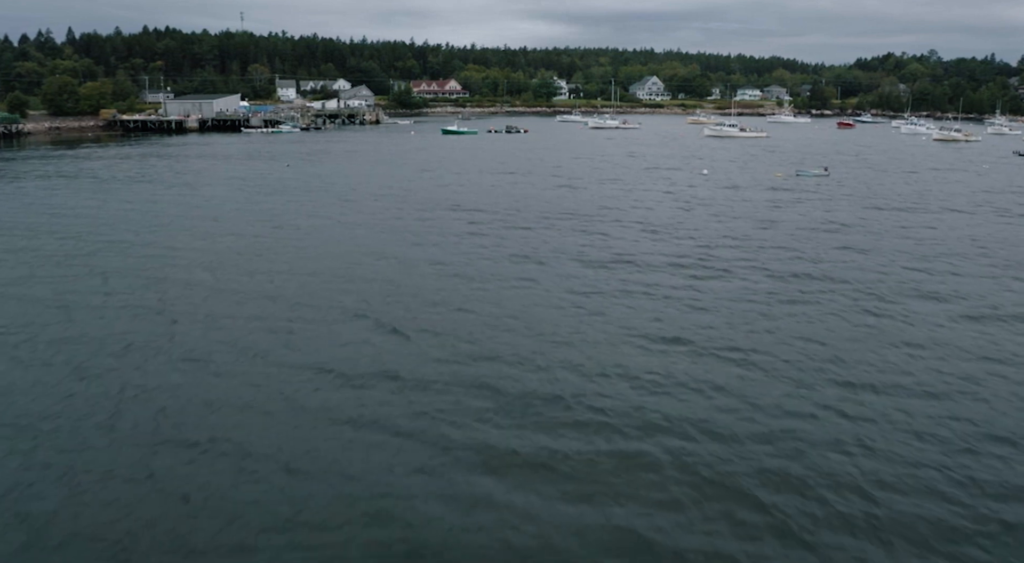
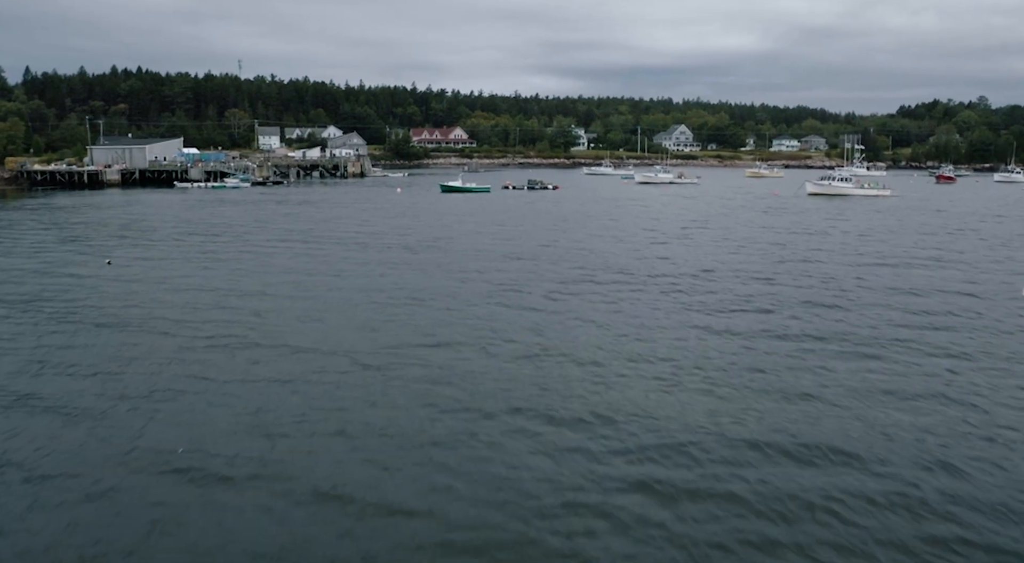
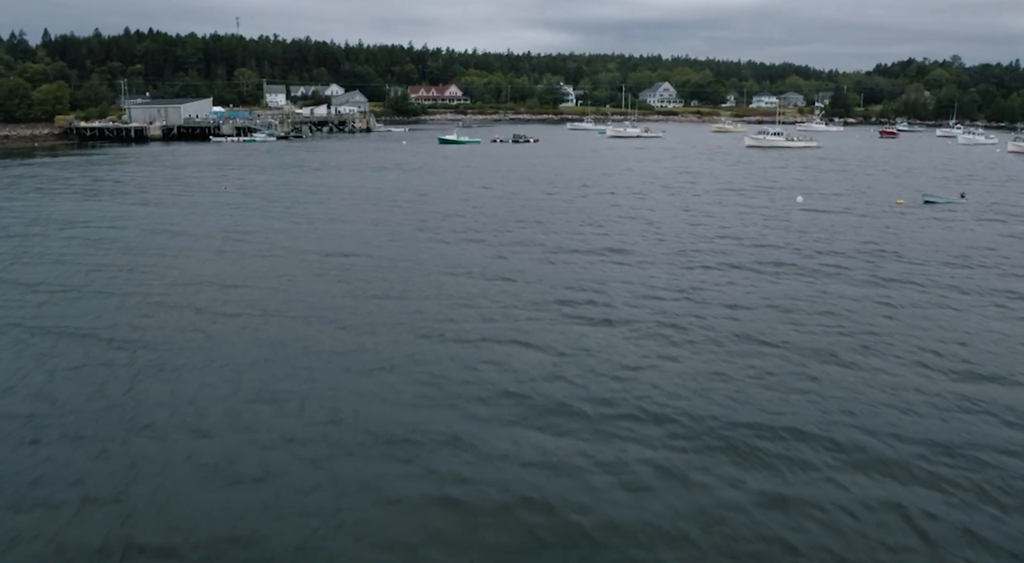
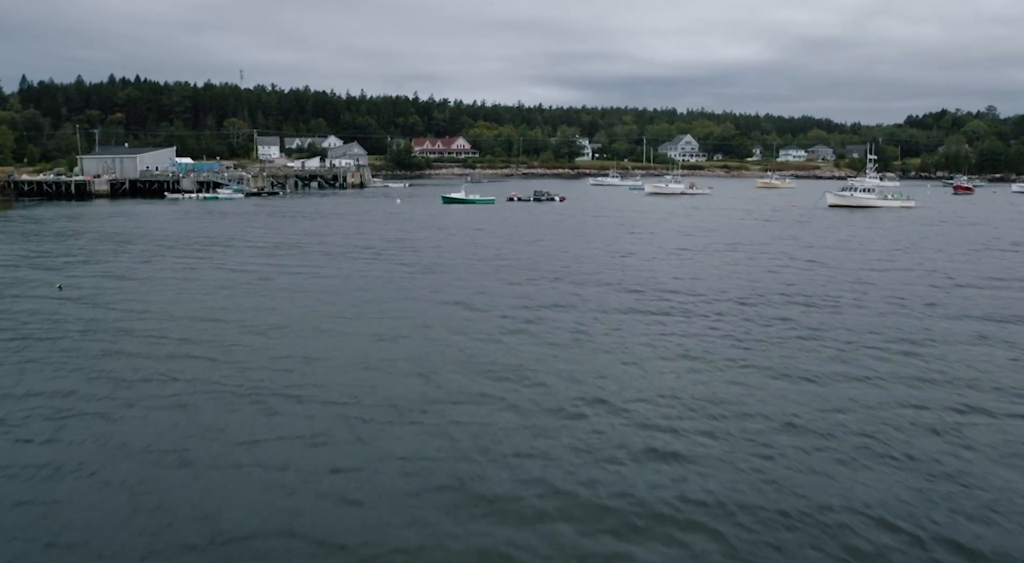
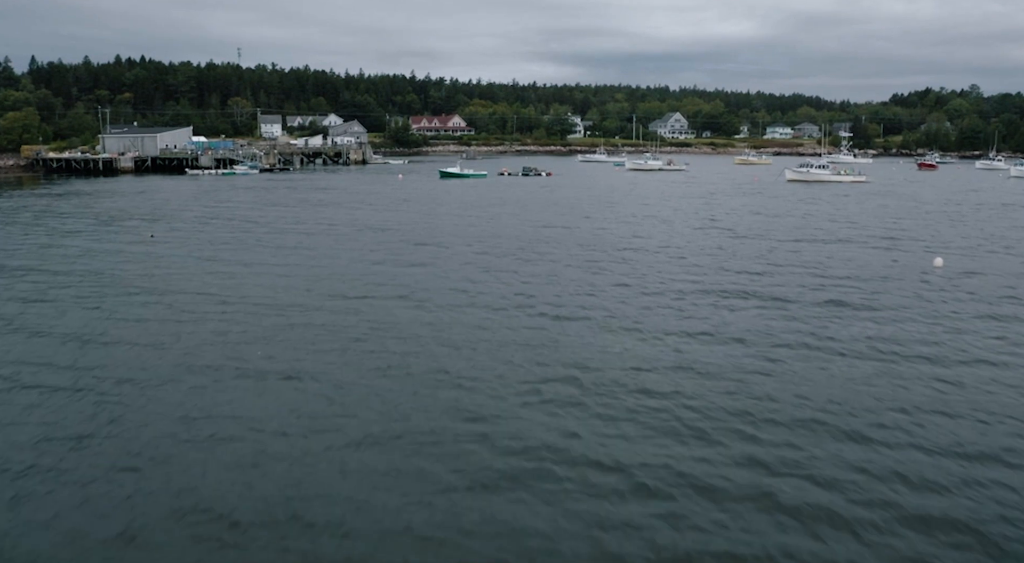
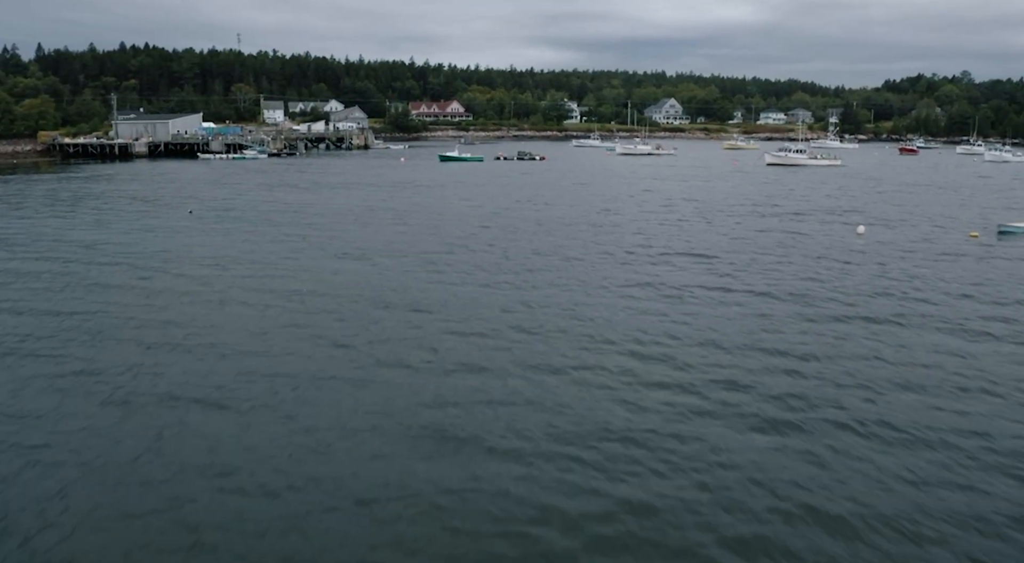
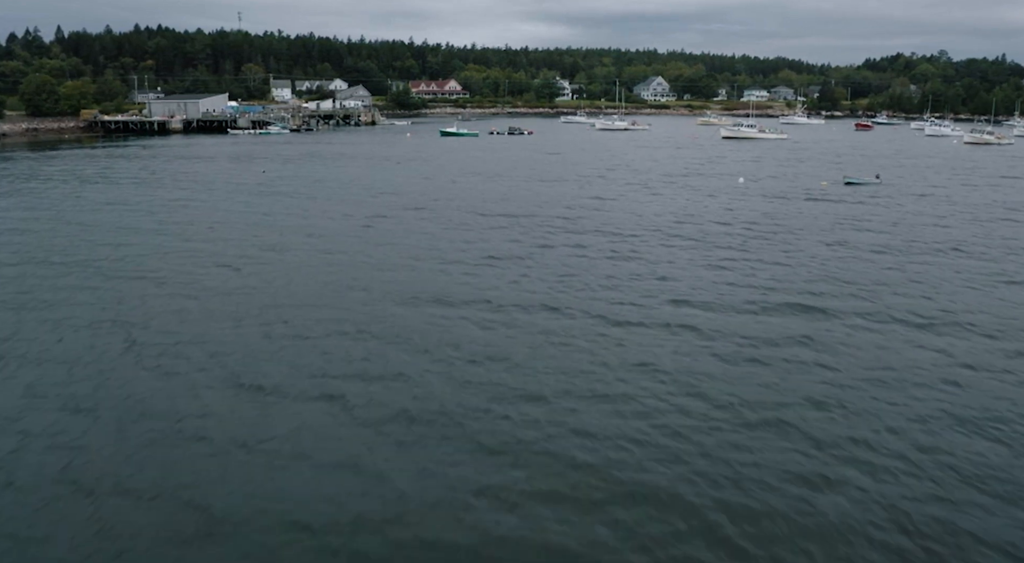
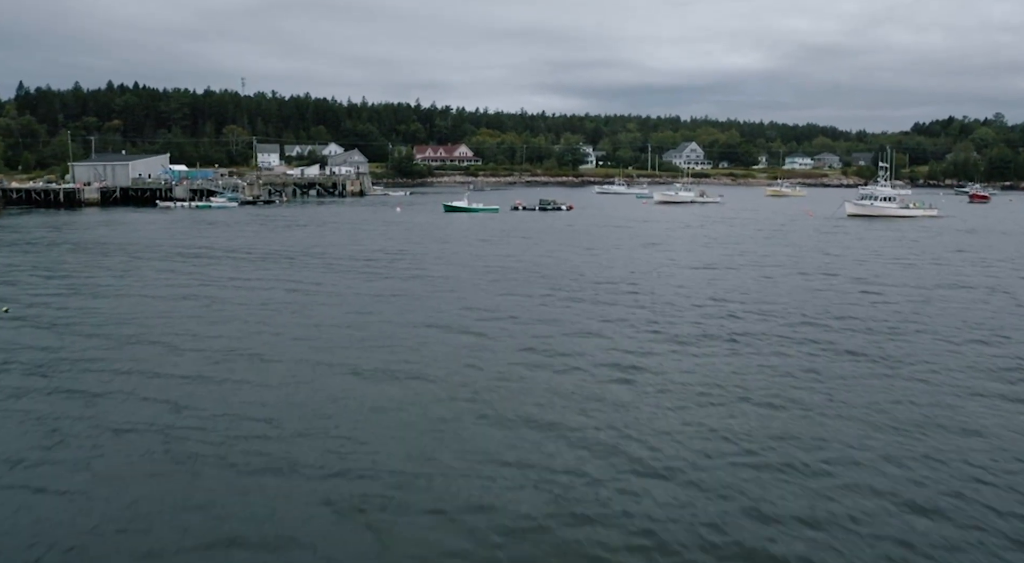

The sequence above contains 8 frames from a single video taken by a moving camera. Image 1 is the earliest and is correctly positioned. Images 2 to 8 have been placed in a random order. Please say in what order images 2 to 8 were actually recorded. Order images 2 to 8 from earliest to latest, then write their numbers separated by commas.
7, 3, 6, 5, 2, 4, 8
